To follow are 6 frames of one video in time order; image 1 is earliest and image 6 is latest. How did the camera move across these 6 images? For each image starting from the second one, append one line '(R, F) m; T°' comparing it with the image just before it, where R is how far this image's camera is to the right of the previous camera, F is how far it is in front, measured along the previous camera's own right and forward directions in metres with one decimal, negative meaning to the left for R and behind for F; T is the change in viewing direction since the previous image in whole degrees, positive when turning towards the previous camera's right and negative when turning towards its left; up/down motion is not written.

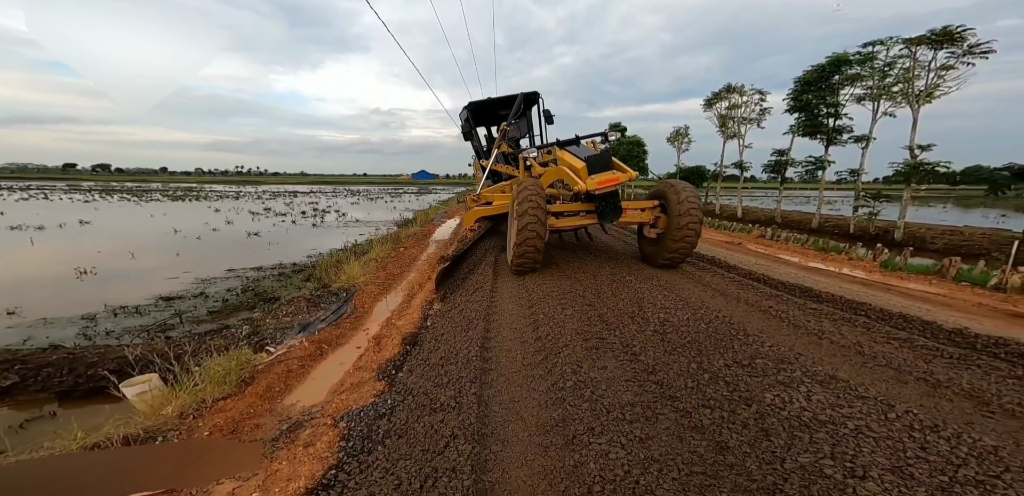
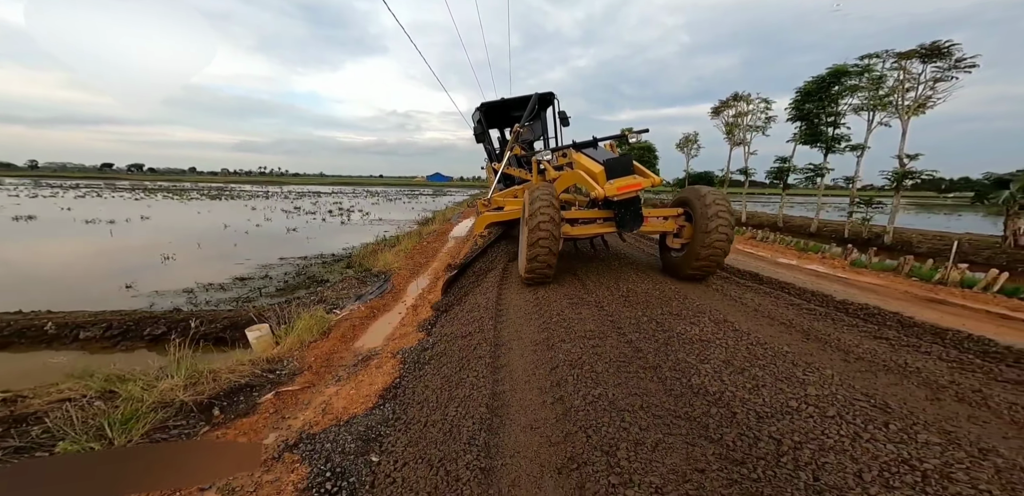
(+0.1, -1.0) m; -2°
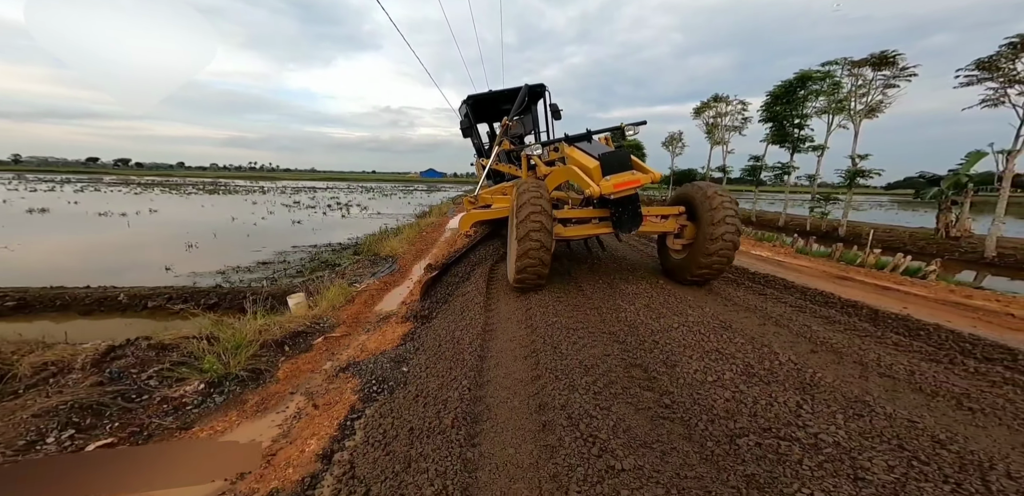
(+0.1, -1.0) m; +1°
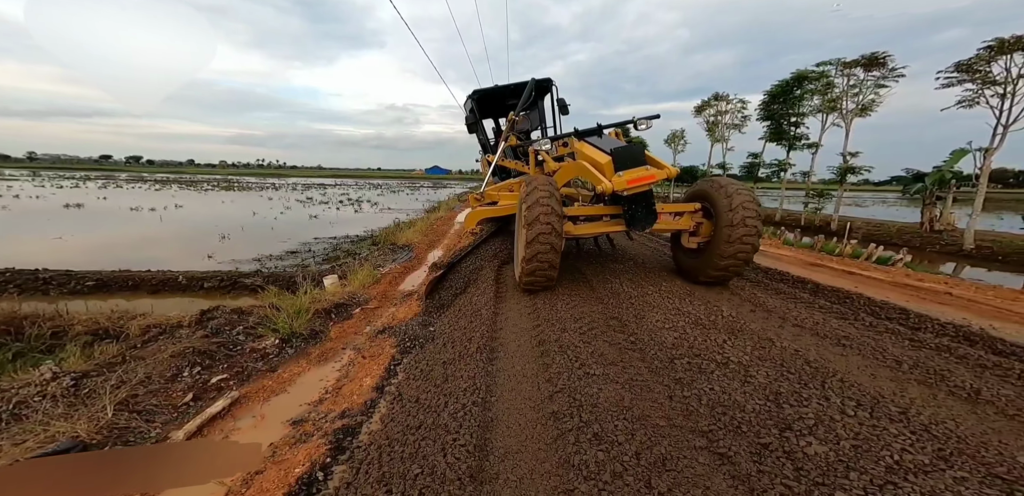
(0.0, -0.7) m; -1°
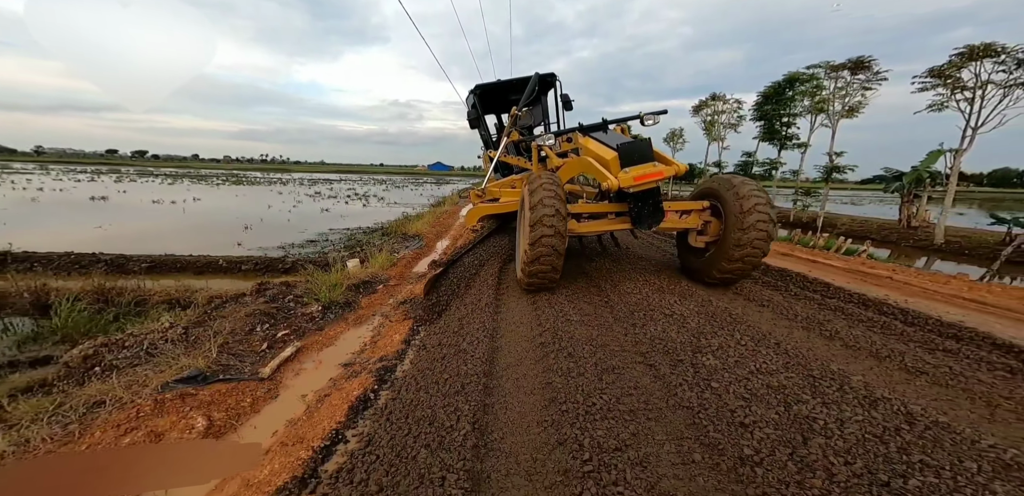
(0.0, -0.7) m; 0°
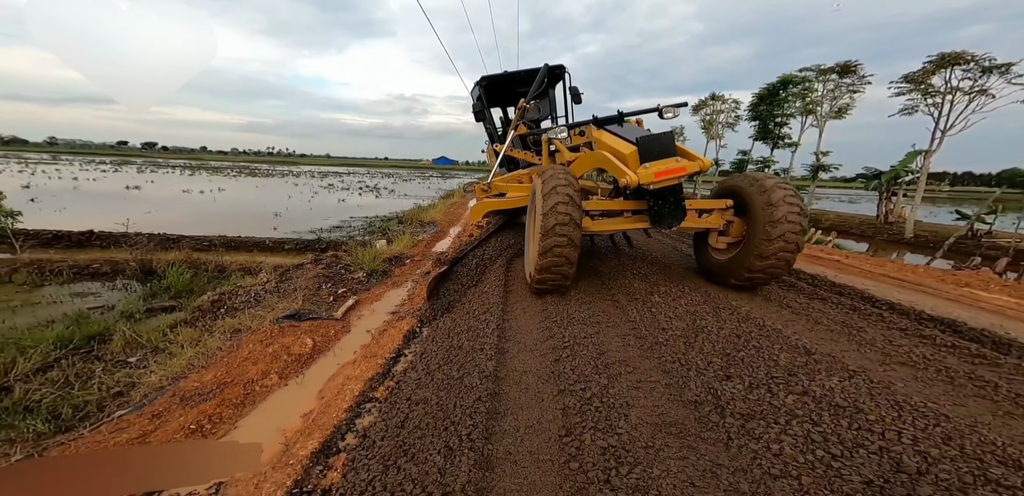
(-0.1, -1.0) m; 0°
